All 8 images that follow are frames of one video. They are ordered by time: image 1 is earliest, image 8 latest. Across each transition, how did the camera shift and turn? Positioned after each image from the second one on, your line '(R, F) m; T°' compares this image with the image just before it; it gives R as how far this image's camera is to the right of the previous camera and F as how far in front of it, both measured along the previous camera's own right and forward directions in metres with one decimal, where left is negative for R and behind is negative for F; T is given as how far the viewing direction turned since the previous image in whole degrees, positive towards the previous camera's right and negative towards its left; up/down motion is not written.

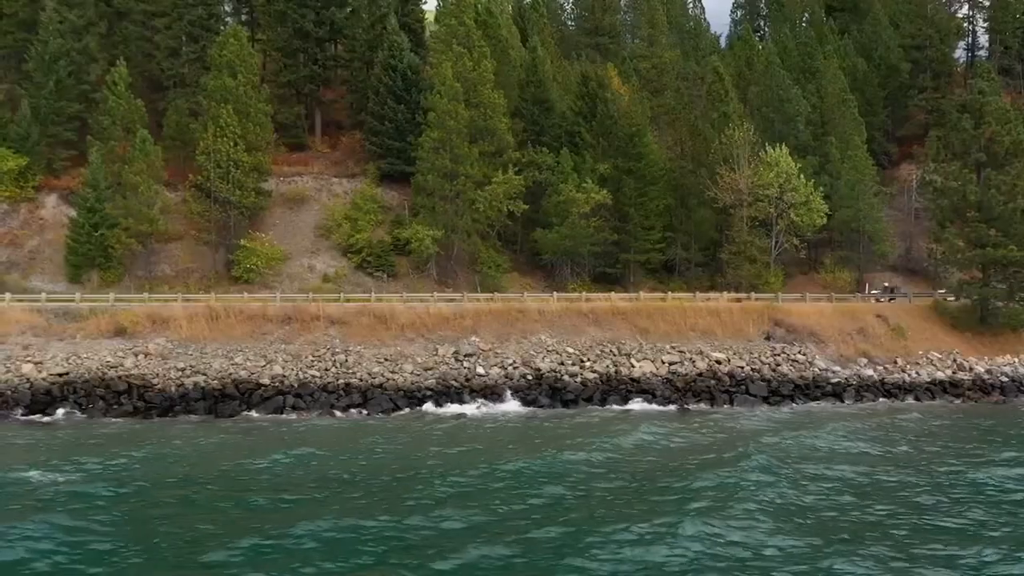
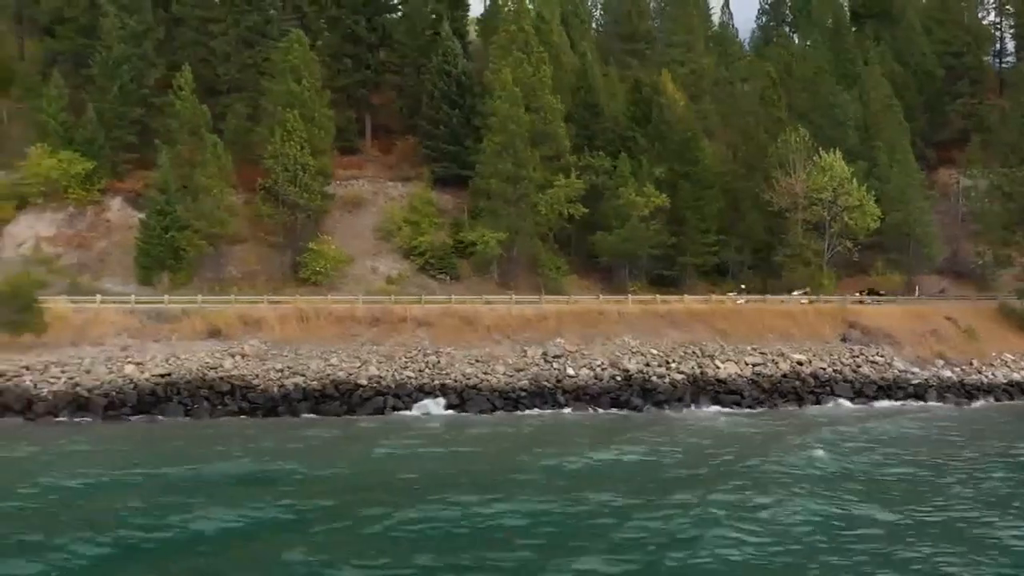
(-1.8, -0.7) m; 0°
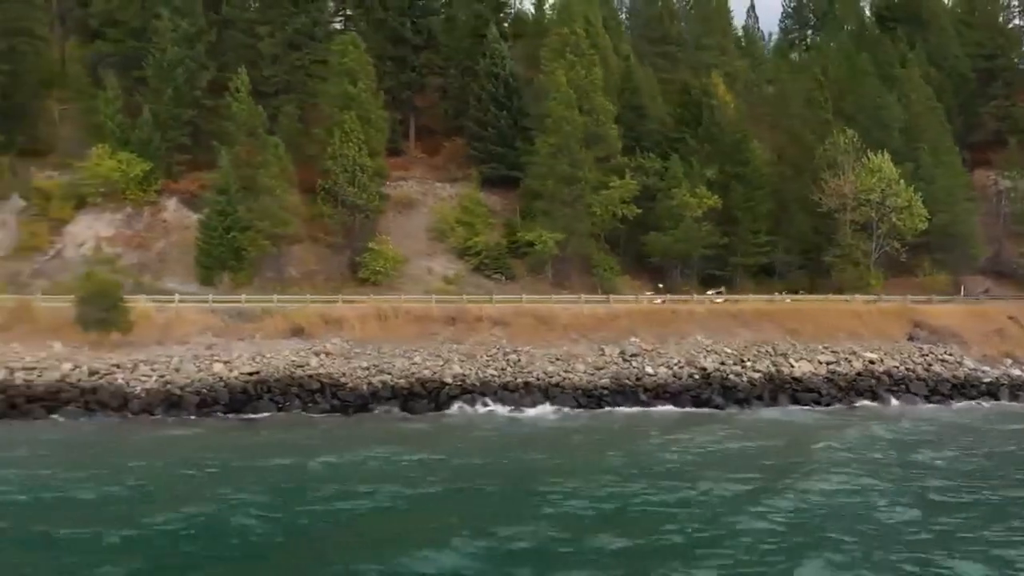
(-1.6, -0.5) m; 0°
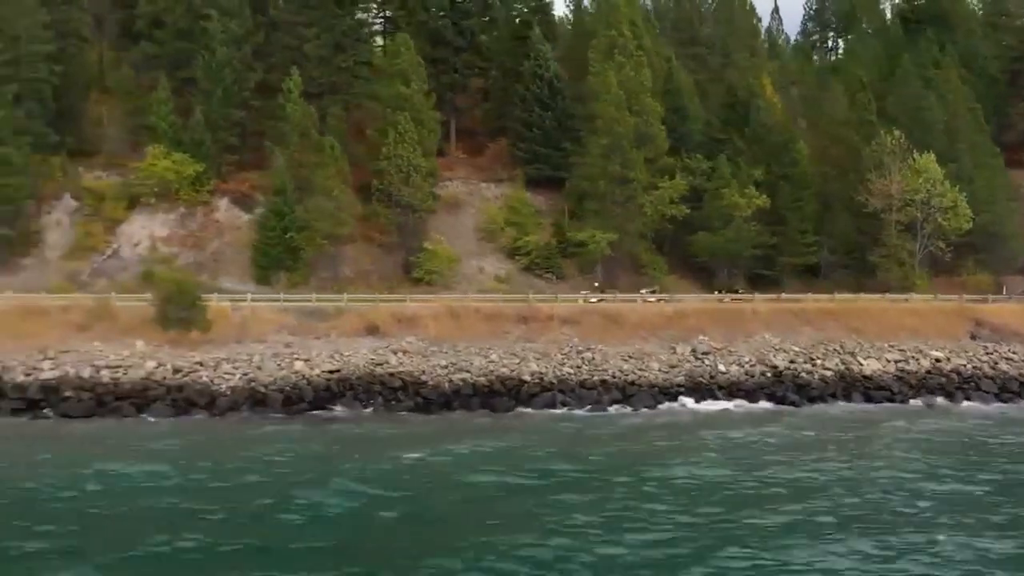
(-1.5, -0.4) m; 0°
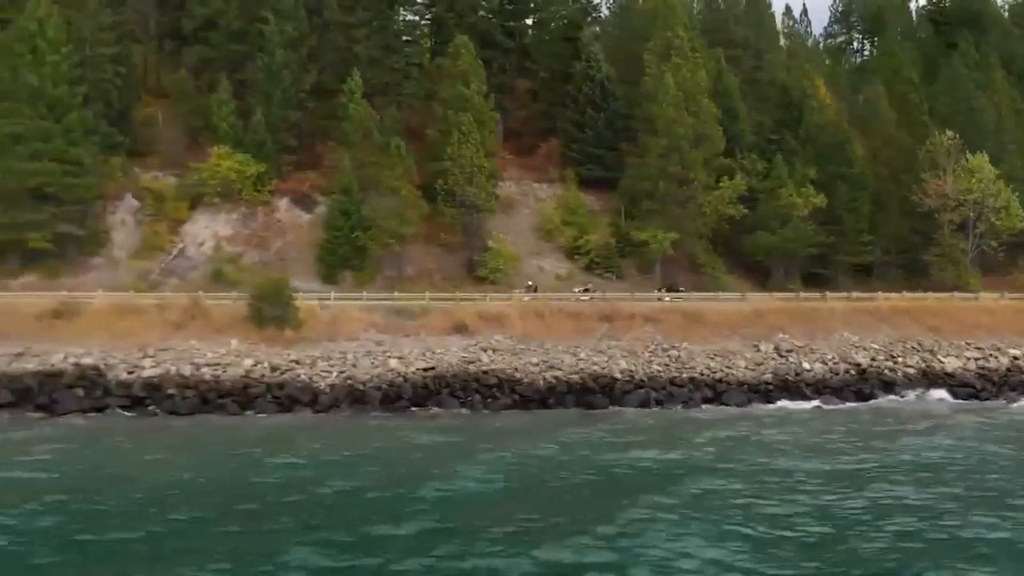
(-1.8, -0.5) m; 0°
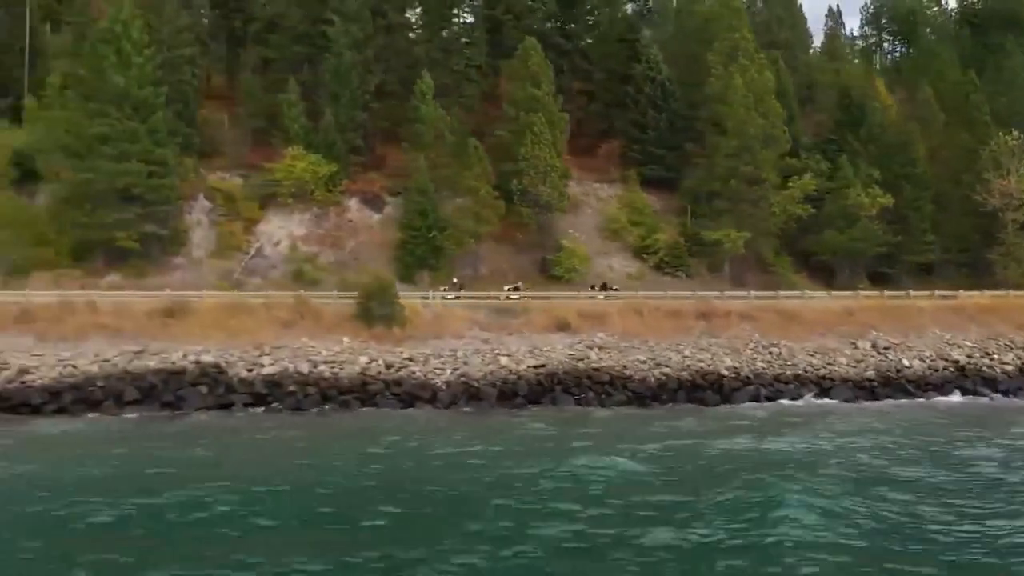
(-2.2, -0.5) m; 0°
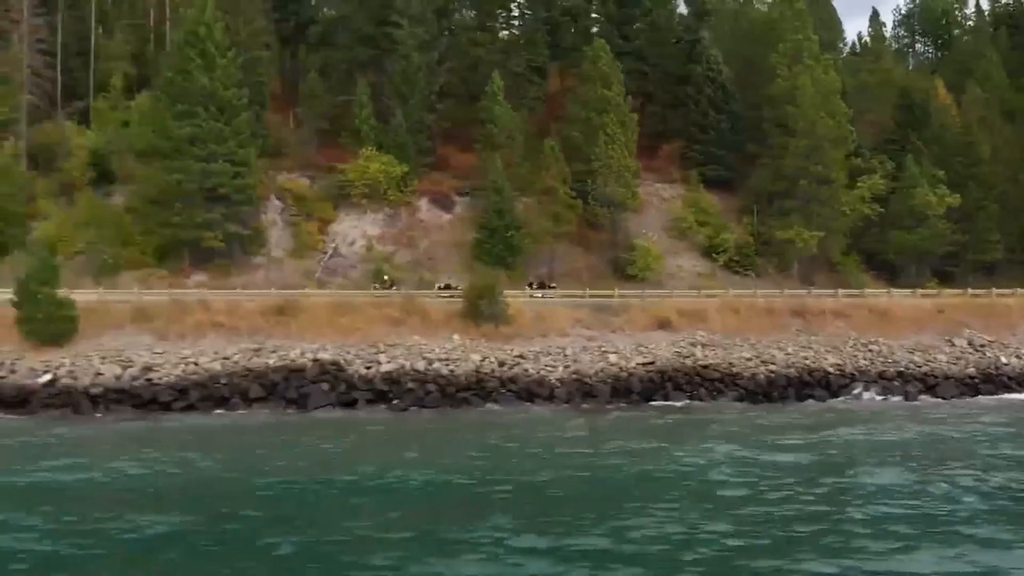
(-2.2, -0.5) m; 0°
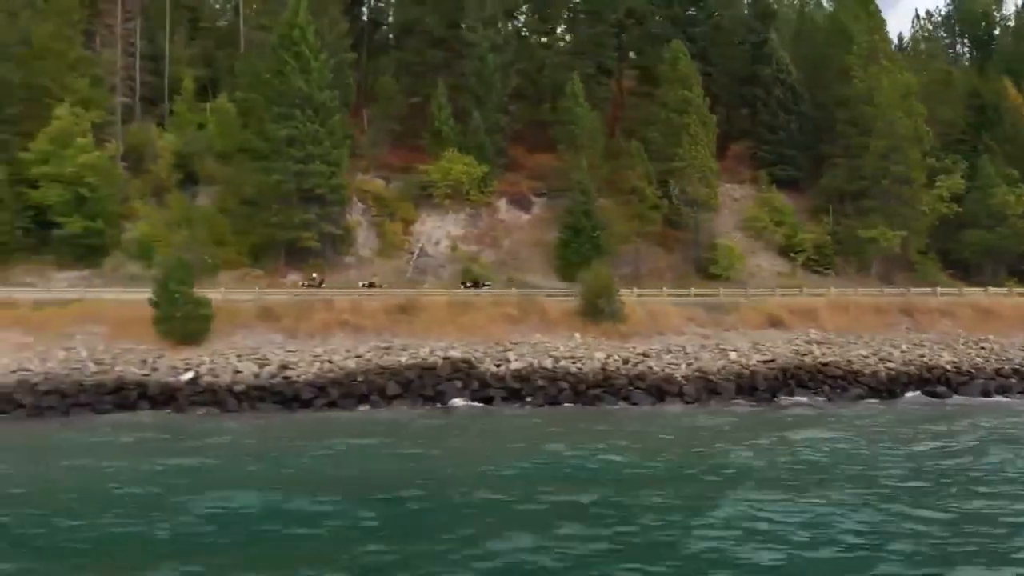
(-2.4, -0.5) m; 0°
